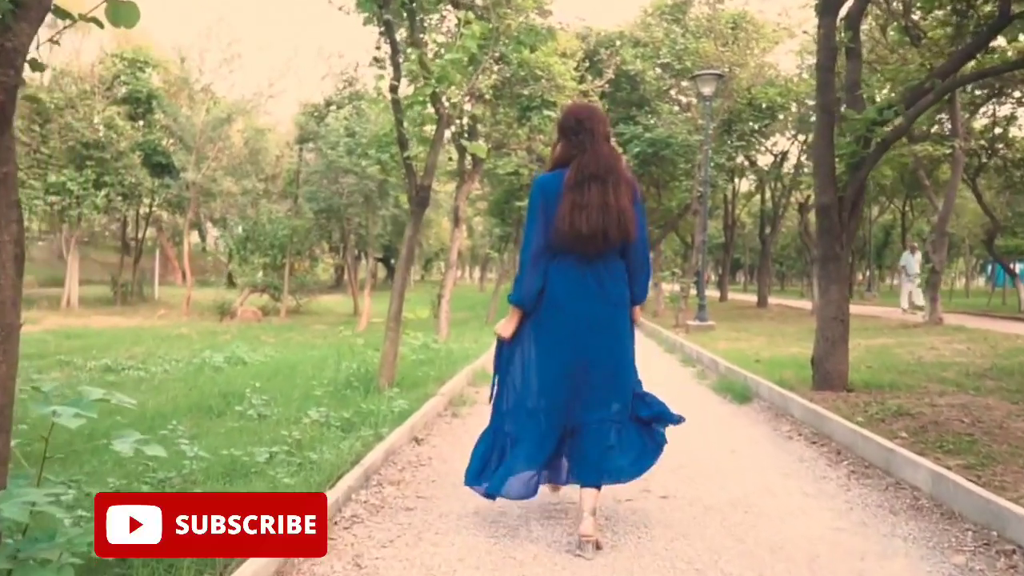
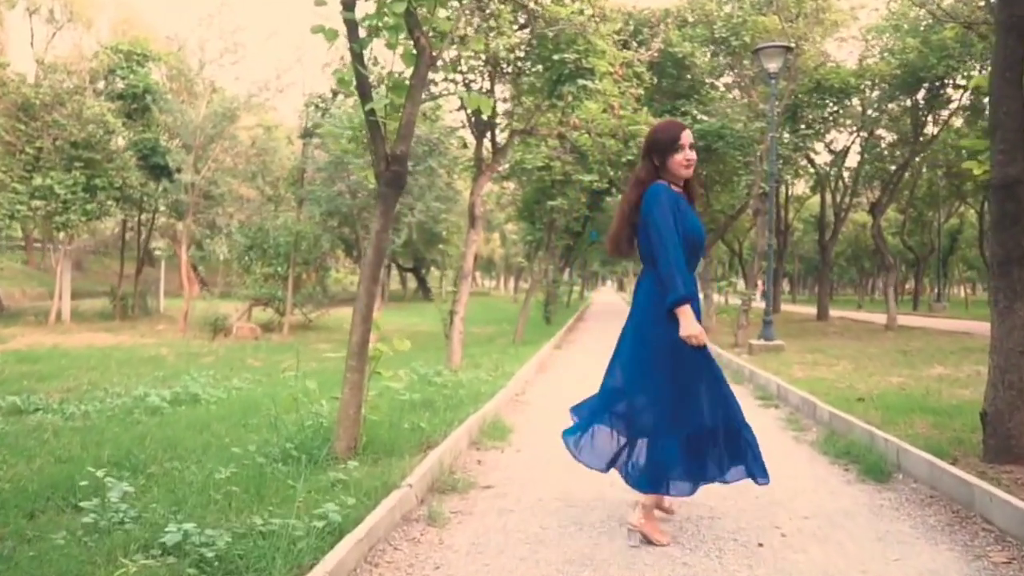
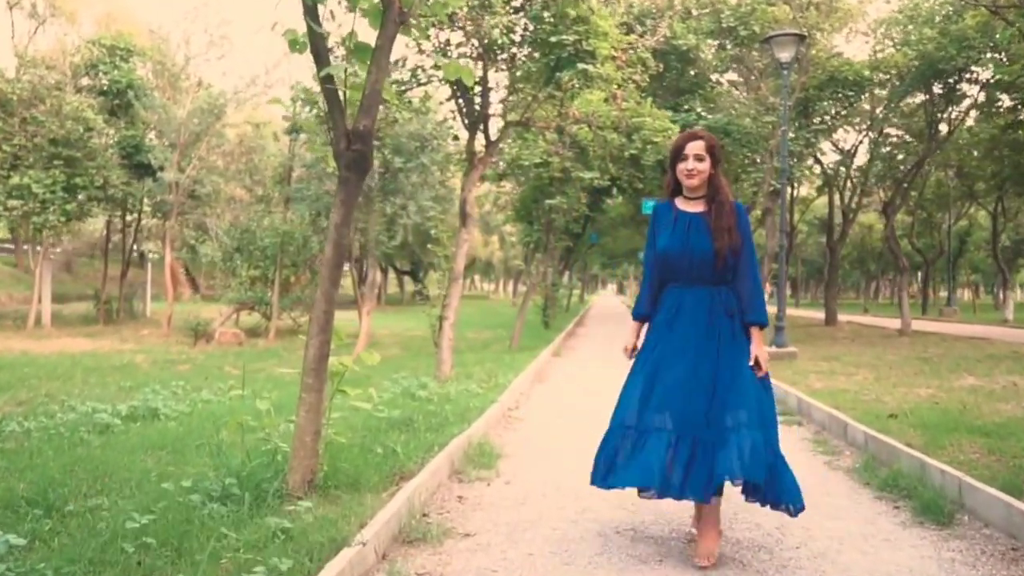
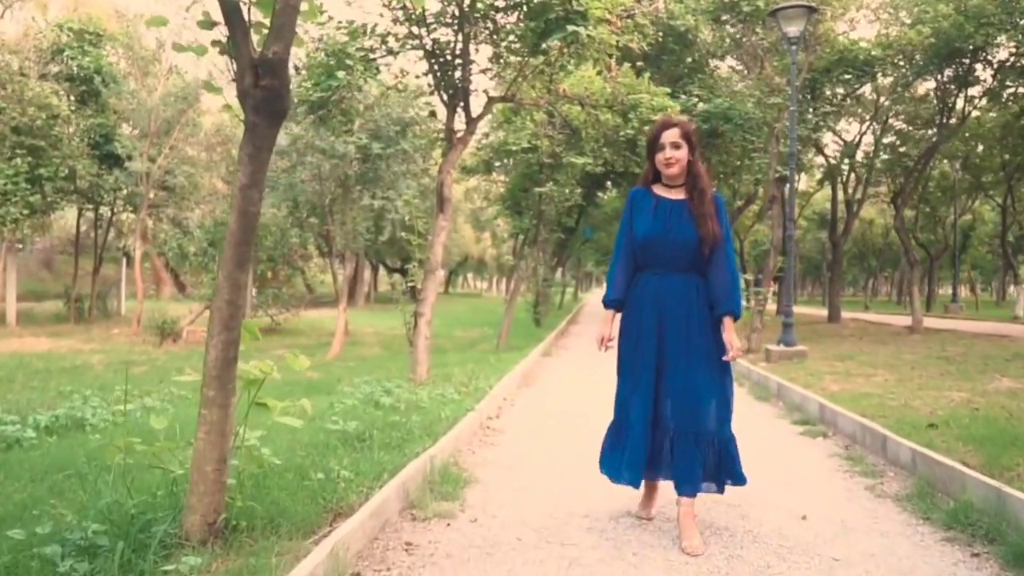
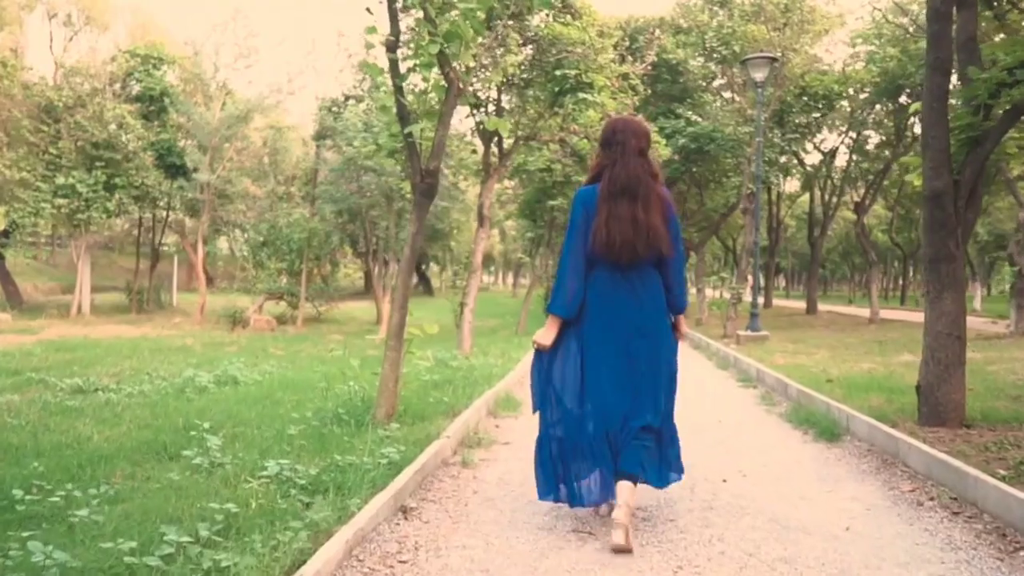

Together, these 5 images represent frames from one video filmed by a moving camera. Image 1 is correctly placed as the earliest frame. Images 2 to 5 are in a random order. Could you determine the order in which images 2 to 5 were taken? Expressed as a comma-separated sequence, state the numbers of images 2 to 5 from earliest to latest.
5, 2, 3, 4
